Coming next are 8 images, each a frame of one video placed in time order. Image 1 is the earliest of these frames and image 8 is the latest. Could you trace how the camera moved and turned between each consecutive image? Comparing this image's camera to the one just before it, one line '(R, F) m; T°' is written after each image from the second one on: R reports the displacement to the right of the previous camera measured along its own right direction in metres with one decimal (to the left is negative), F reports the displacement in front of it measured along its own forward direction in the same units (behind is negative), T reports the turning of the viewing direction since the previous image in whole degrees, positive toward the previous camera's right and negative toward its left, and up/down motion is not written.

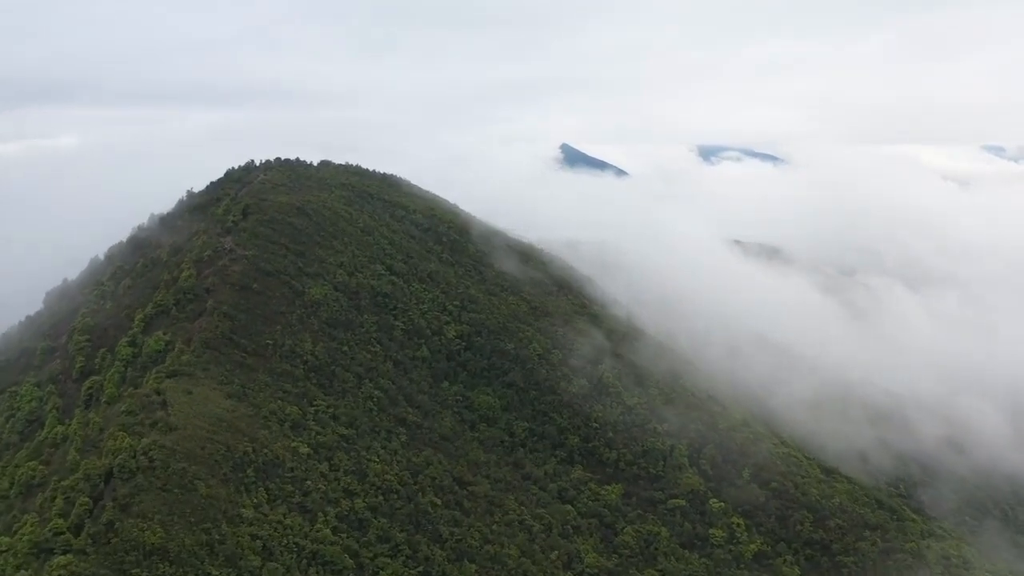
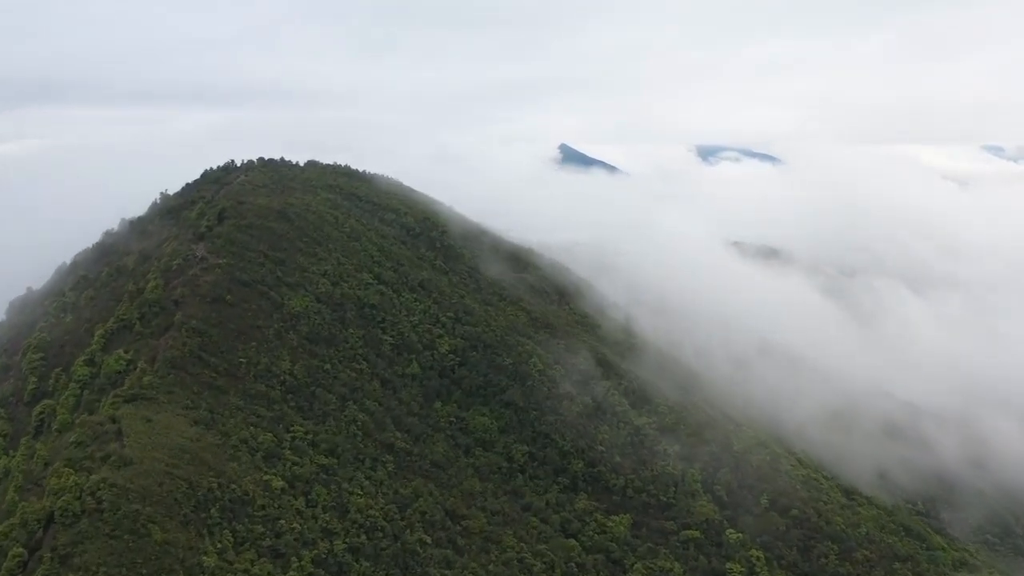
(0.0, +4.8) m; 0°
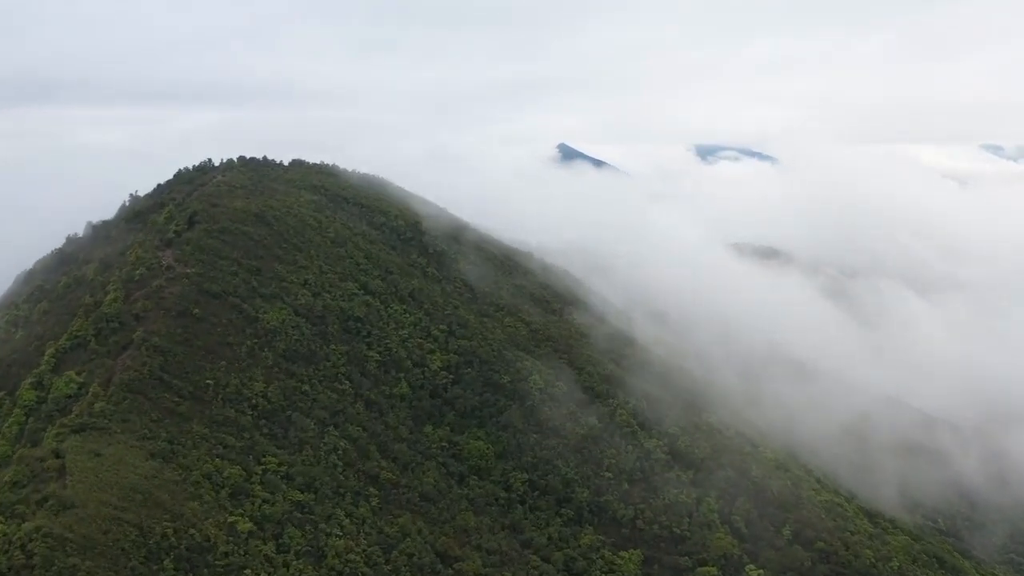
(0.0, +4.9) m; 0°
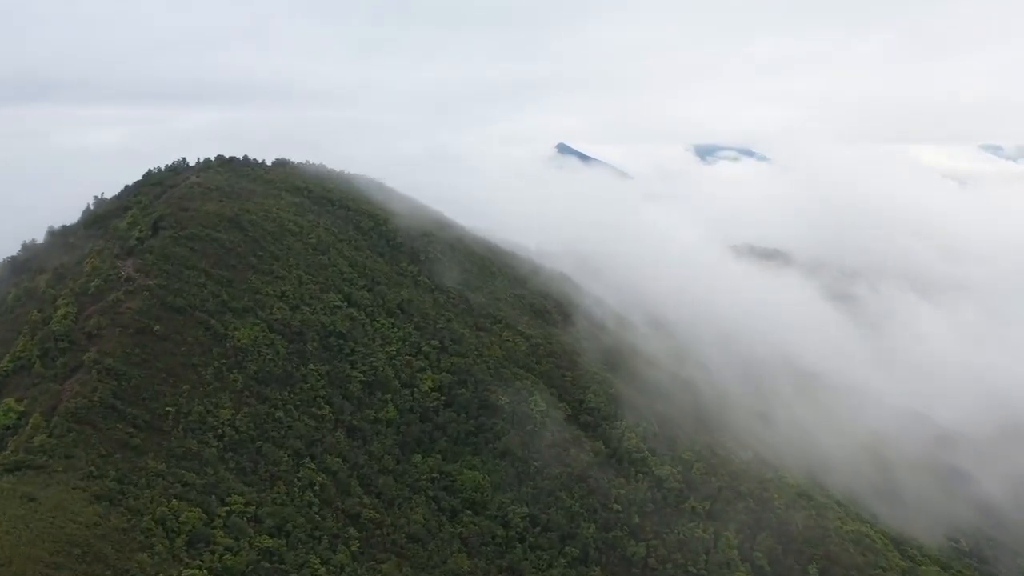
(0.0, +4.8) m; 0°
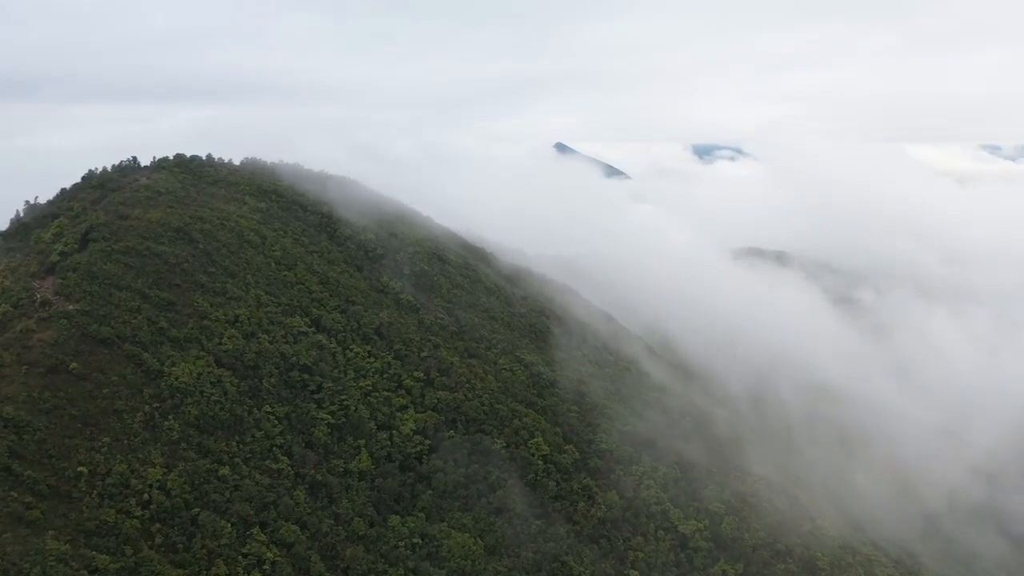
(0.0, +7.5) m; 0°
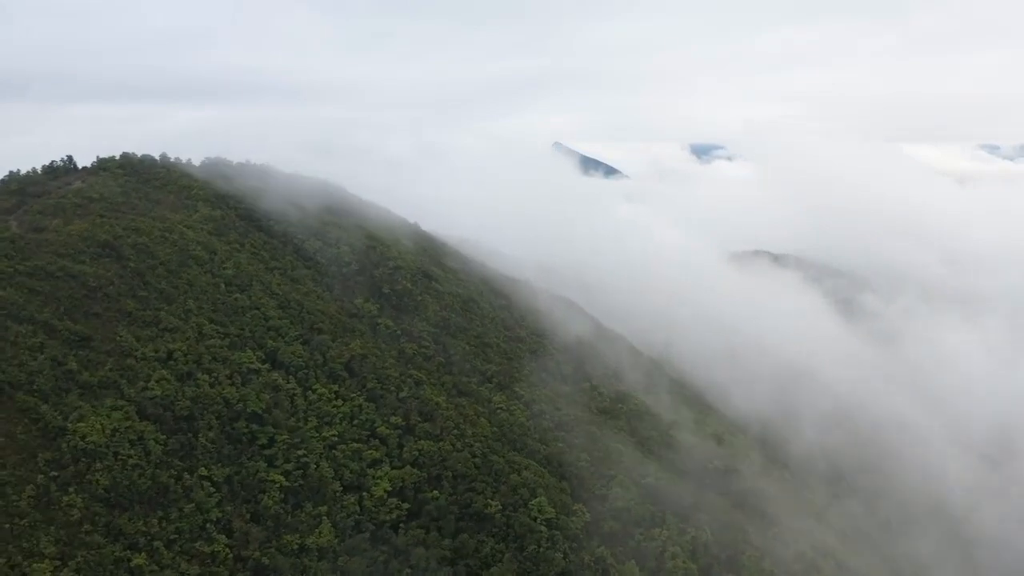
(0.0, +7.4) m; 0°
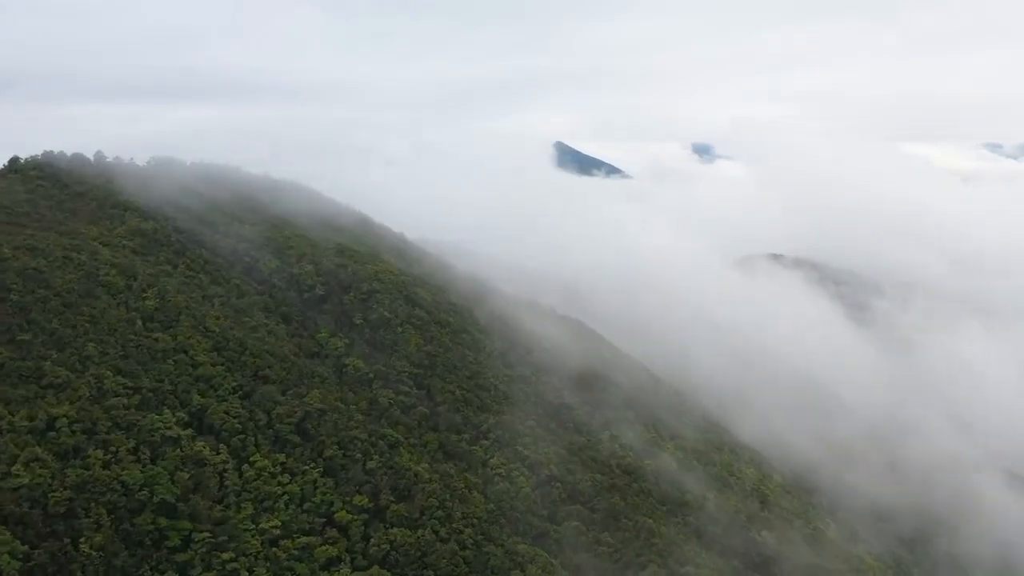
(0.0, +8.3) m; 0°
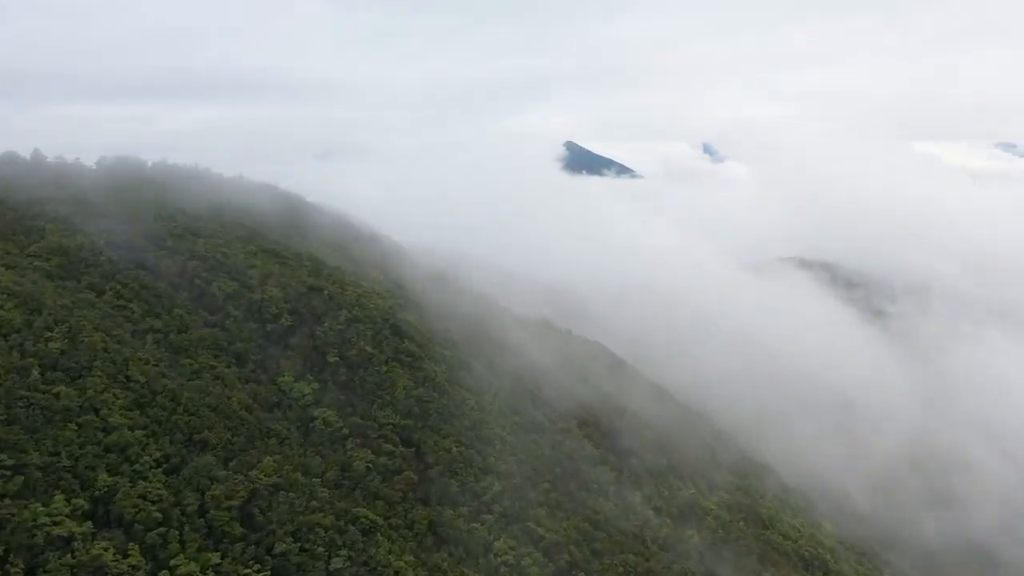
(0.0, +6.7) m; -1°
